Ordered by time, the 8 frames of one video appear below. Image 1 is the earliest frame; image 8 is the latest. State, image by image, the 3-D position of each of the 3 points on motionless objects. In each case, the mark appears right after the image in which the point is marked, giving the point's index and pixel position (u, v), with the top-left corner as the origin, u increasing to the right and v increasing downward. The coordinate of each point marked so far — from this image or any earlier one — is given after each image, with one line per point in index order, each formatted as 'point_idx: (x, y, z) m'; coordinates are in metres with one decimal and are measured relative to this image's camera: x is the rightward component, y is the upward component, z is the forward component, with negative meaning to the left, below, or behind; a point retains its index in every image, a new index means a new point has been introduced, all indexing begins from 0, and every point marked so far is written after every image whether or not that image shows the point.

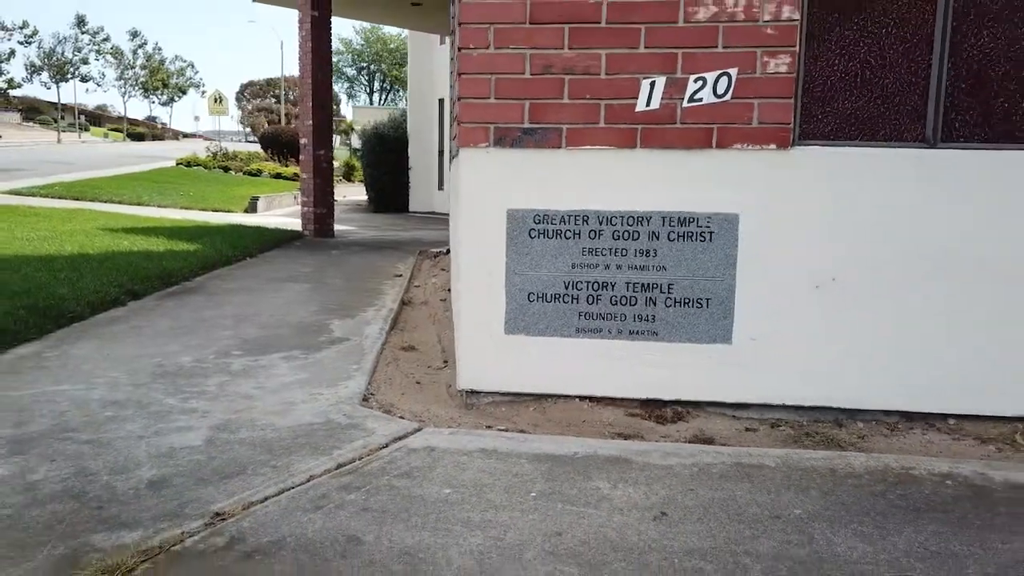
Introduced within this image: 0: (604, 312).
0: (+0.4, -0.1, +3.0) m
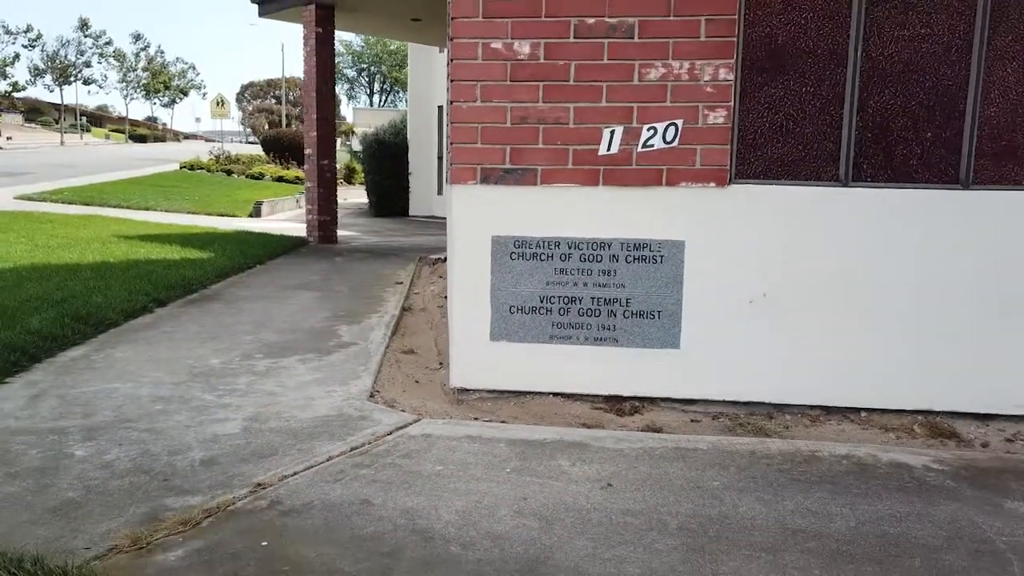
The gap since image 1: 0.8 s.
0: (+0.3, -0.2, +3.6) m
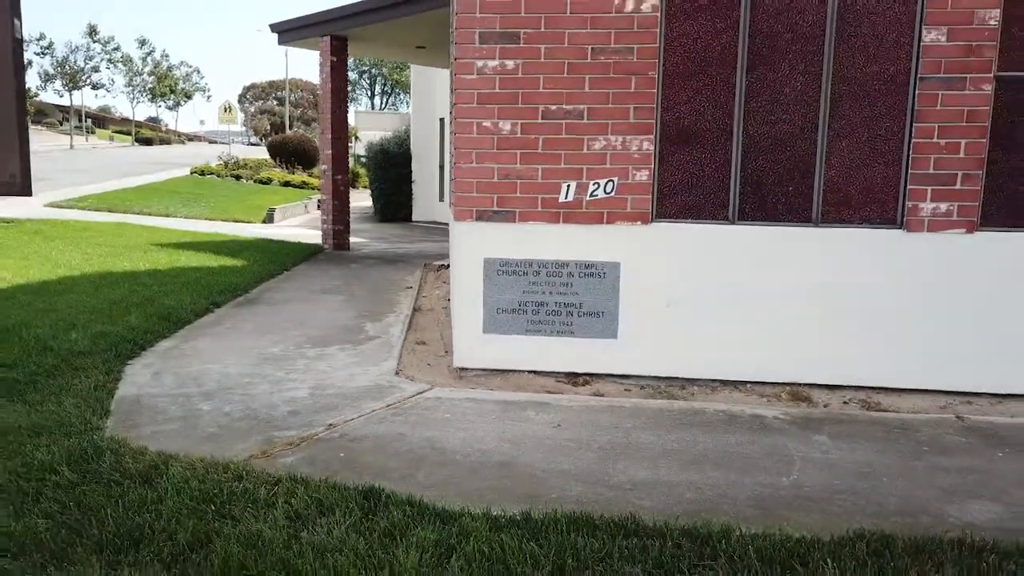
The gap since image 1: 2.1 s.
0: (+0.2, -0.2, +5.1) m
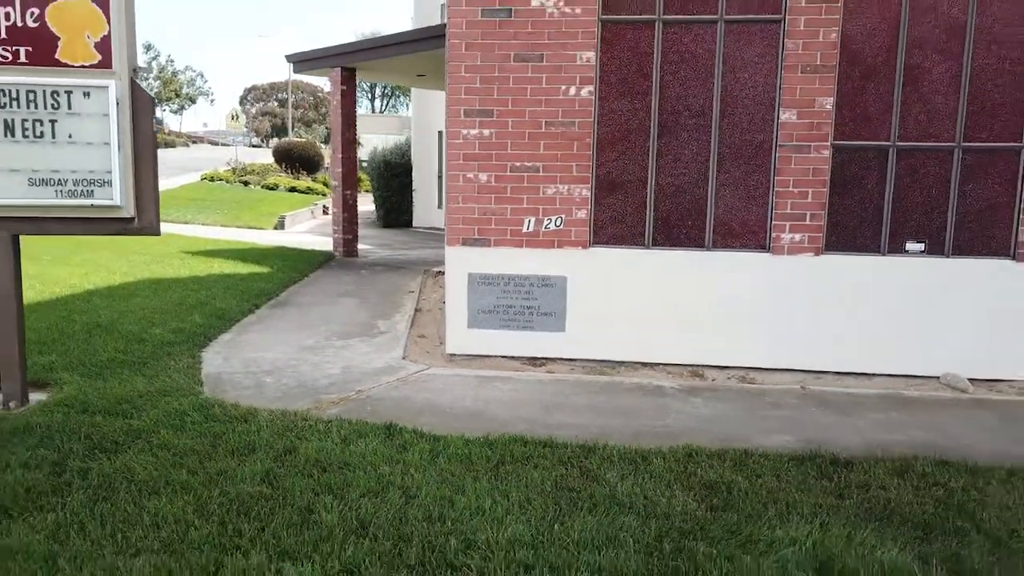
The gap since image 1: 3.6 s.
0: (0.0, -0.3, +6.9) m
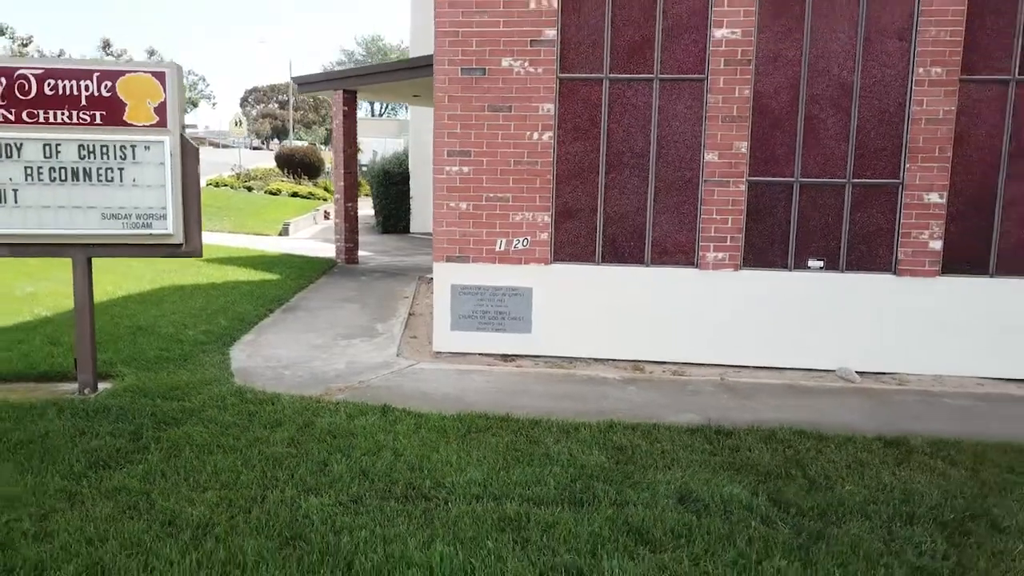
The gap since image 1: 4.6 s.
0: (-0.3, -0.4, +8.3) m
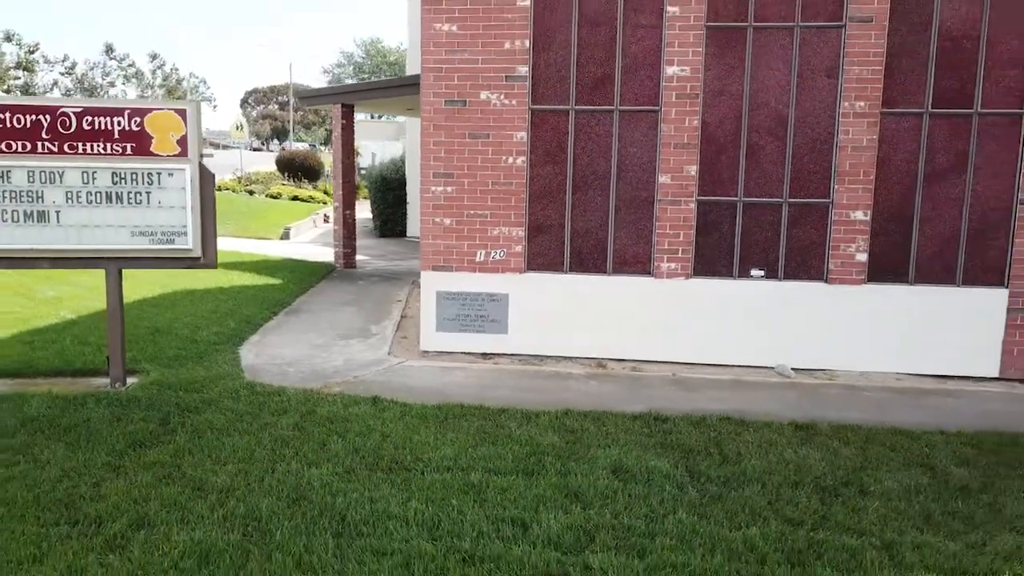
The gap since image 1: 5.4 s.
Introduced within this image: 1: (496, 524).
0: (-0.6, -0.5, +9.4) m
1: (-0.1, -1.7, +4.8) m
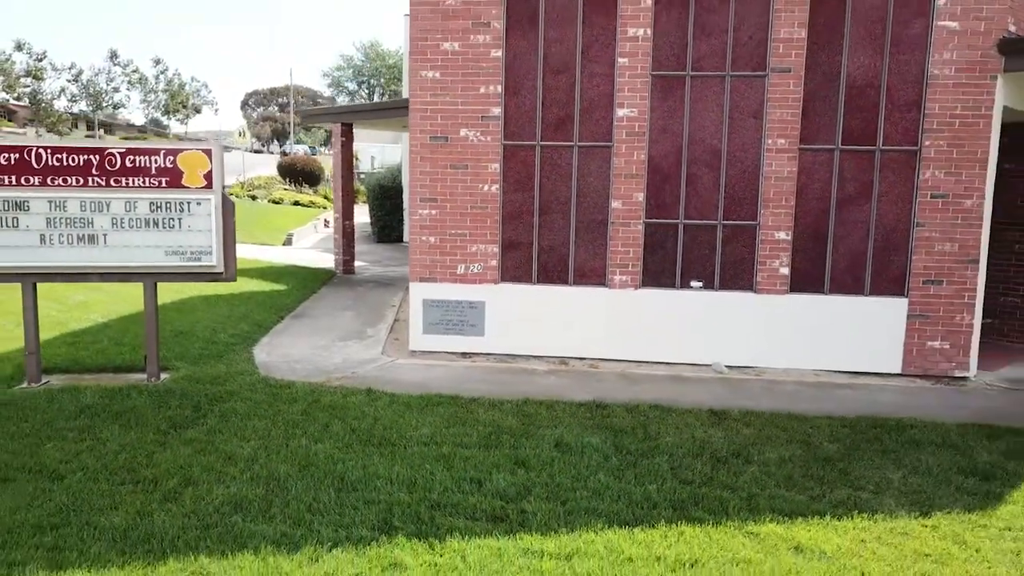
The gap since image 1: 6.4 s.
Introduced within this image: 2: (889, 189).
0: (-1.0, -0.7, +10.9) m
1: (-0.5, -1.8, +6.3) m
2: (+5.7, +1.5, +10.0) m
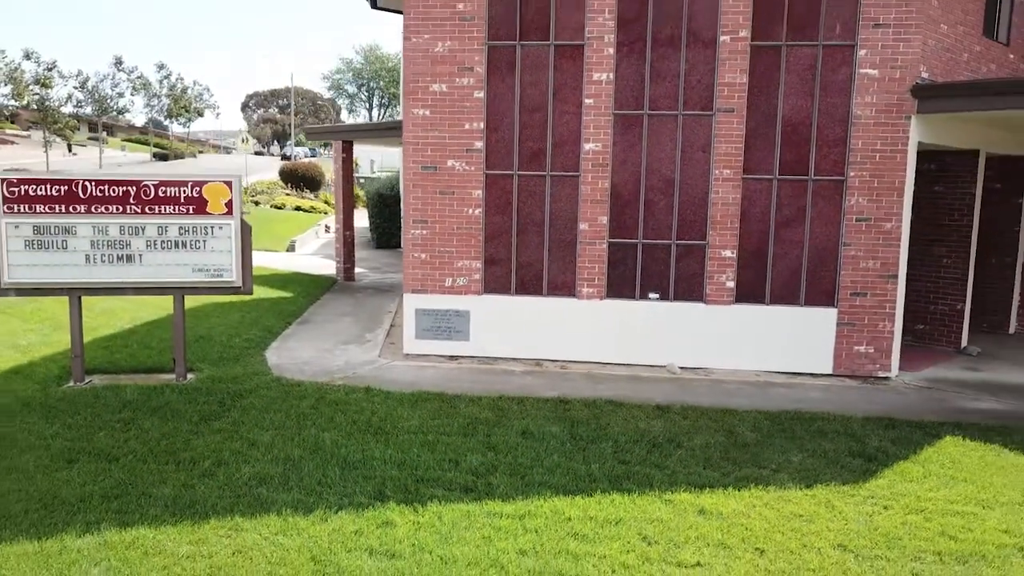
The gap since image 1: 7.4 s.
0: (-1.4, -0.9, +12.4) m
1: (-0.9, -2.0, +7.8) m
2: (+5.3, +1.3, +11.4) m
